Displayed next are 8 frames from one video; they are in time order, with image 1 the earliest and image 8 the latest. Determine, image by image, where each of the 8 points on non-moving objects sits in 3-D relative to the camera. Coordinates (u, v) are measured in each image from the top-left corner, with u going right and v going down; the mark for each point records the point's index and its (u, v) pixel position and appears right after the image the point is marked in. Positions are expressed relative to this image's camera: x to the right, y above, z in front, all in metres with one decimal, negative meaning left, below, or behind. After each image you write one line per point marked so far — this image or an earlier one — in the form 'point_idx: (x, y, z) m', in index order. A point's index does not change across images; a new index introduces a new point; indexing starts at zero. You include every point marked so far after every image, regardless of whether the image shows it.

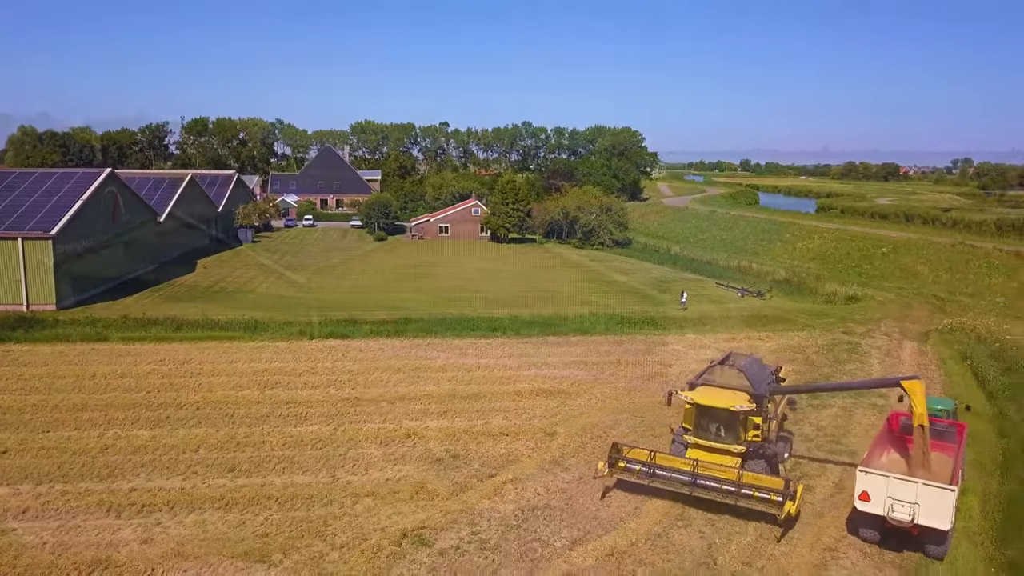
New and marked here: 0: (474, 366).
0: (-0.9, -1.8, +18.3) m
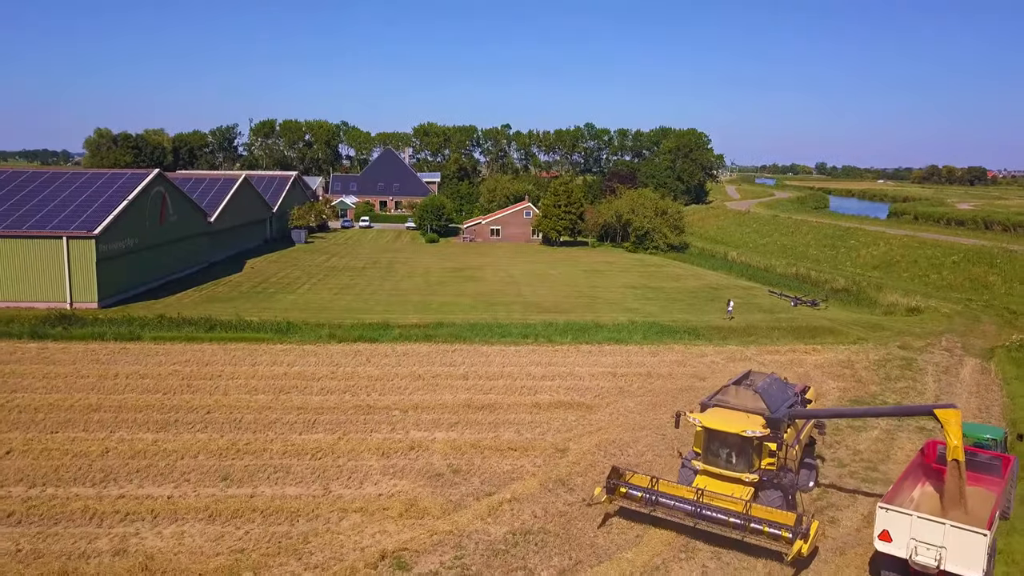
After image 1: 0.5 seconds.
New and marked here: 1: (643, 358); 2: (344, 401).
0: (-0.3, -1.9, +17.7) m
1: (+3.2, -1.7, +19.7) m
2: (-3.3, -2.2, +15.7) m
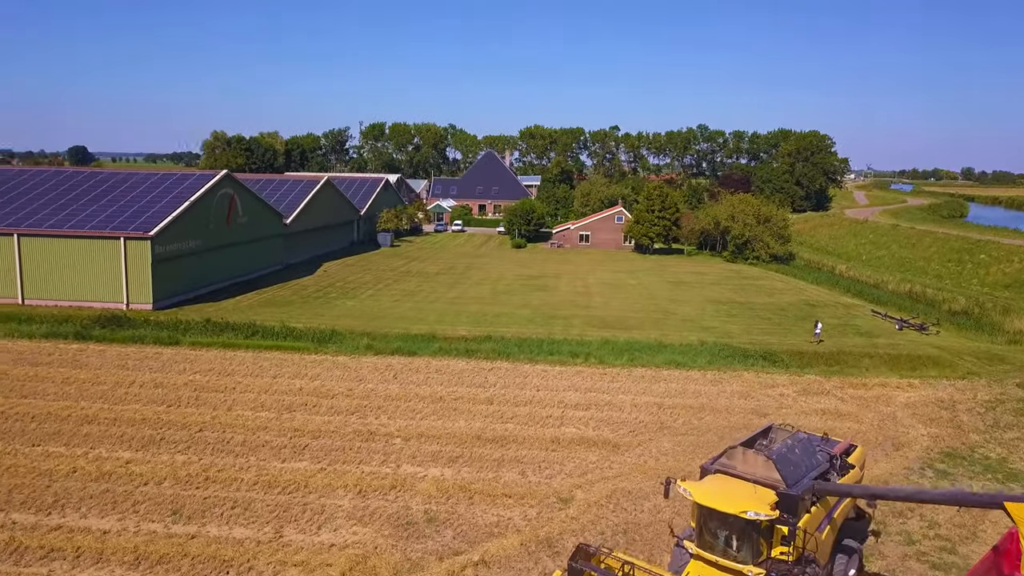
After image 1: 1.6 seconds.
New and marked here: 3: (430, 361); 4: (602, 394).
0: (+0.3, -2.2, +15.9) m
1: (+4.1, -2.1, +17.4) m
2: (-2.9, -2.4, +14.3) m
3: (-1.9, -1.7, +19.0) m
4: (+1.9, -2.2, +16.7) m
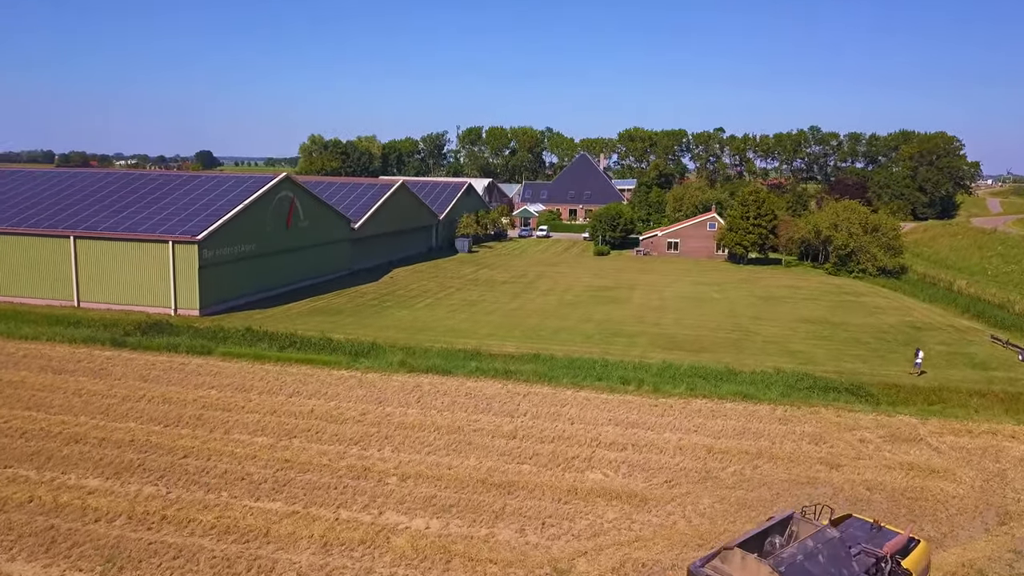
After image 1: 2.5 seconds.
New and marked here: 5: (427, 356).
0: (+0.7, -2.6, +13.9) m
1: (+4.7, -2.5, +14.9) m
2: (-2.7, -2.7, +12.8) m
3: (-1.0, -2.0, +17.3) m
4: (+2.4, -2.5, +14.5) m
5: (-2.1, -1.6, +19.4) m
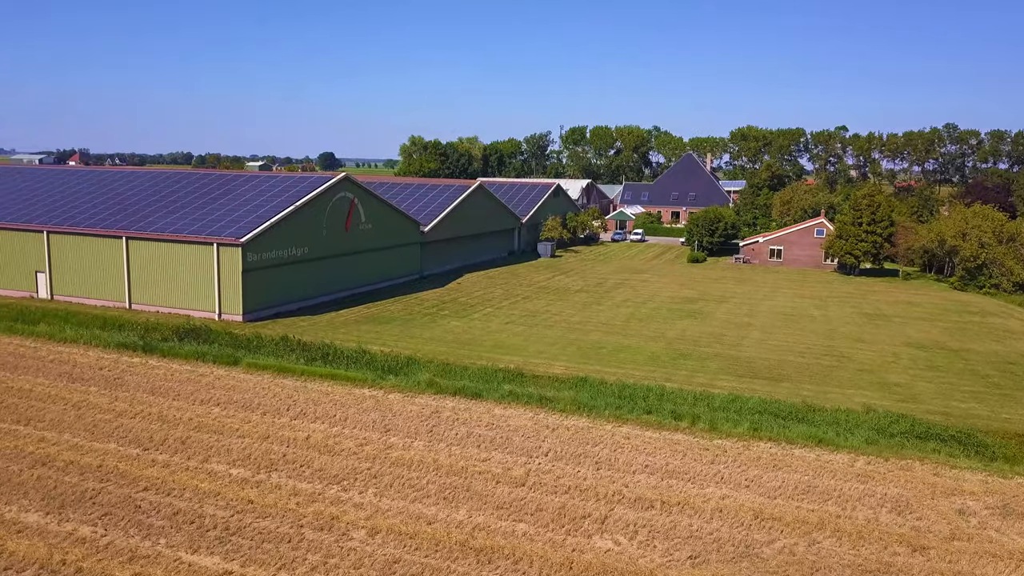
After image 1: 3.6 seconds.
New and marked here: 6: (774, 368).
0: (+0.8, -2.9, +11.7) m
1: (+4.9, -2.9, +12.1) m
2: (-2.7, -2.9, +11.1) m
3: (-0.4, -2.3, +15.3) m
4: (+2.6, -2.9, +12.0) m
5: (-1.1, -1.9, +17.6) m
6: (+6.1, -1.9, +18.8) m
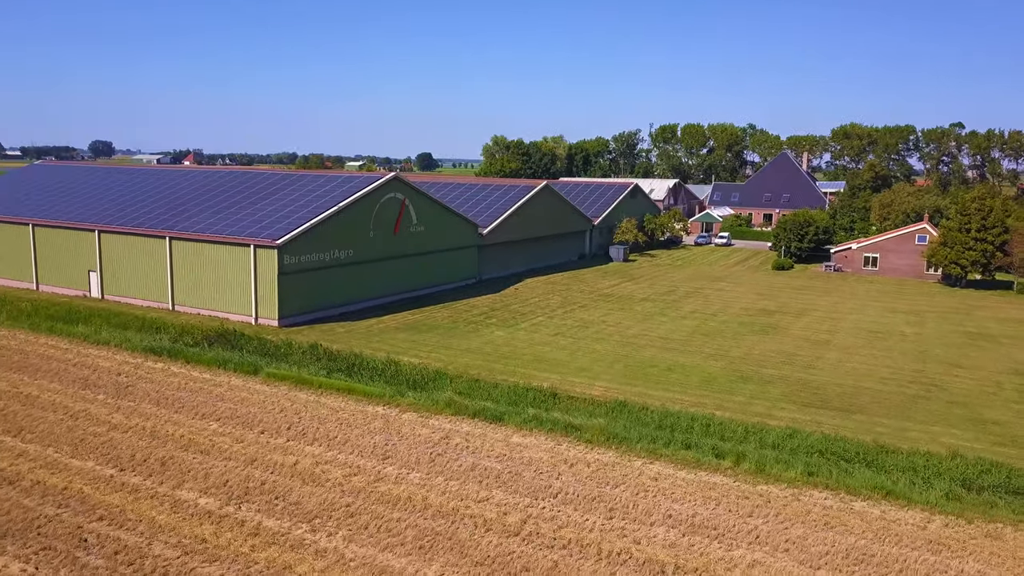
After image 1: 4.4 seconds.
0: (+0.7, -3.1, +10.0) m
1: (+4.8, -3.2, +9.9) m
2: (-2.8, -3.1, +9.8) m
3: (-0.1, -2.5, +13.7) m
4: (+2.5, -3.2, +10.1) m
5: (-0.5, -2.1, +16.0) m
6: (+6.8, -2.2, +16.4) m
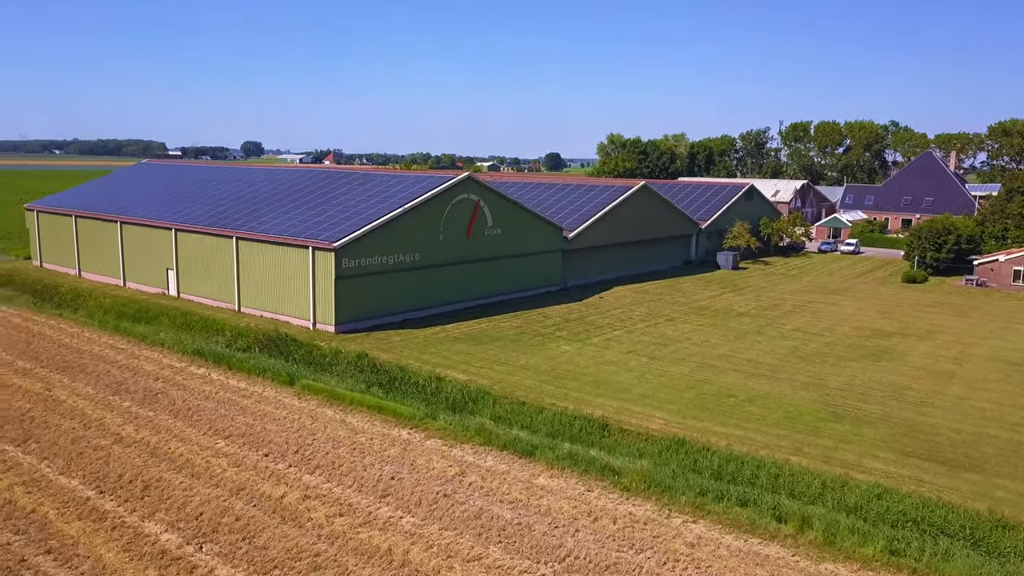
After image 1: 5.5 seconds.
0: (+0.5, -3.4, +8.1) m
1: (+4.5, -3.6, +7.4) m
2: (-3.0, -3.2, +8.5) m
3: (+0.3, -2.8, +11.9) m
4: (+2.3, -3.5, +8.0) m
5: (+0.3, -2.4, +14.3) m
6: (+7.6, -2.6, +13.5) m
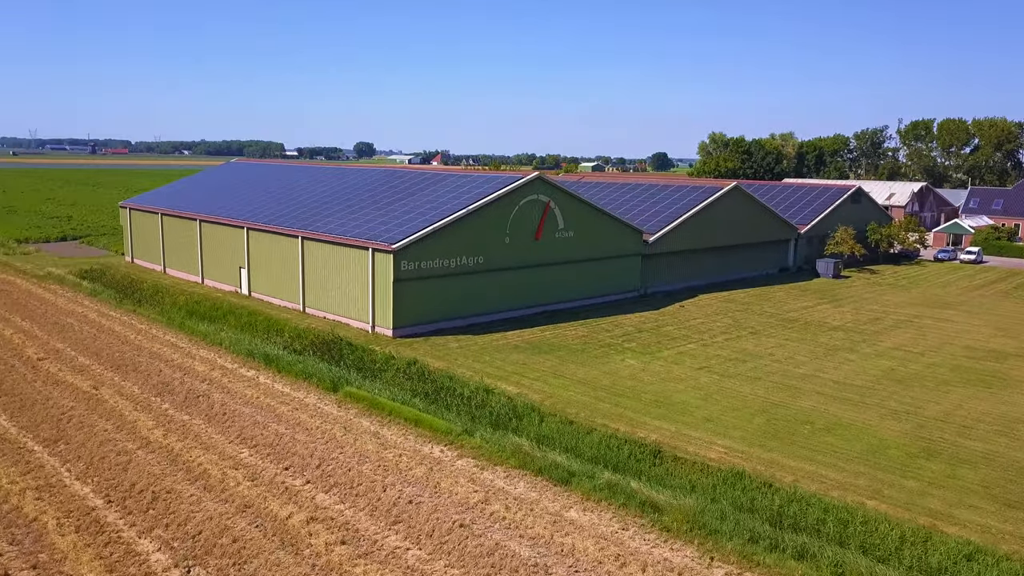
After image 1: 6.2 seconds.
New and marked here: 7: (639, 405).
0: (+0.4, -3.5, +7.0) m
1: (+4.2, -3.8, +5.7) m
2: (-3.1, -3.3, +7.8) m
3: (+0.7, -2.9, +10.7) m
4: (+2.1, -3.7, +6.6) m
5: (+1.0, -2.5, +13.1) m
6: (+8.1, -3.0, +11.4) m
7: (+2.4, -2.2, +15.1) m
